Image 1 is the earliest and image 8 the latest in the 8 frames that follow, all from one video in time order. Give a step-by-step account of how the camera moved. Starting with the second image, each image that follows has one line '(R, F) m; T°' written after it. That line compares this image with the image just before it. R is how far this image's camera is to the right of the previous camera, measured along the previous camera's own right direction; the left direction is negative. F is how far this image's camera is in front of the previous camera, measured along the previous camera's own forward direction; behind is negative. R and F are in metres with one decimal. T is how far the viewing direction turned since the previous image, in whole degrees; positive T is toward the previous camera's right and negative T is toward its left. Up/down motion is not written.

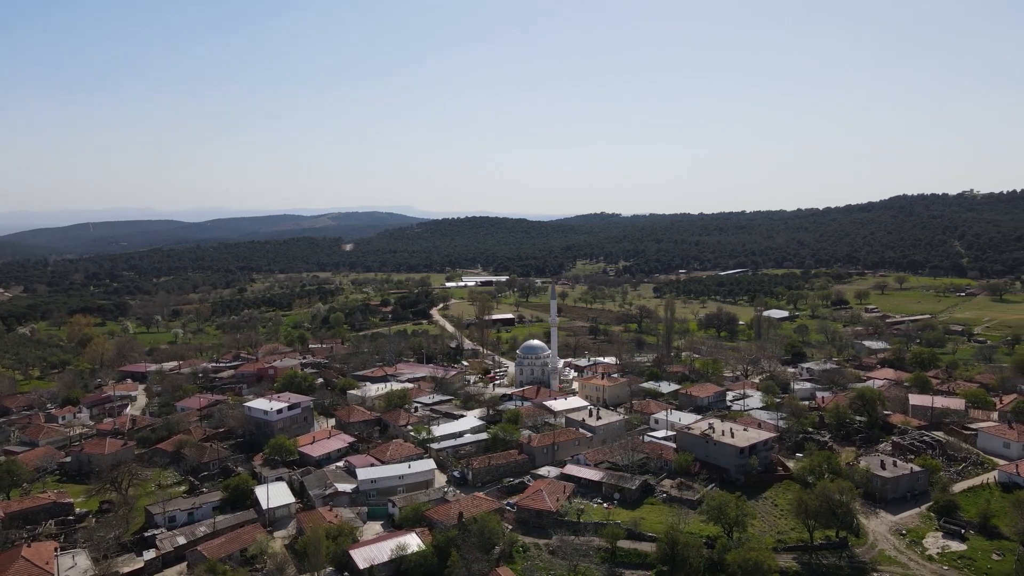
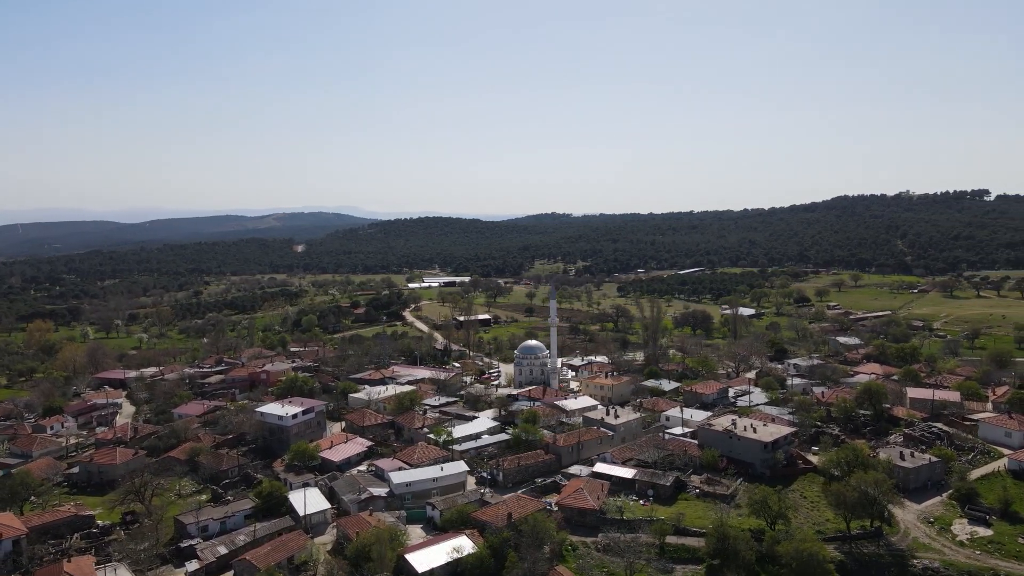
(-3.1, 0.0) m; +4°
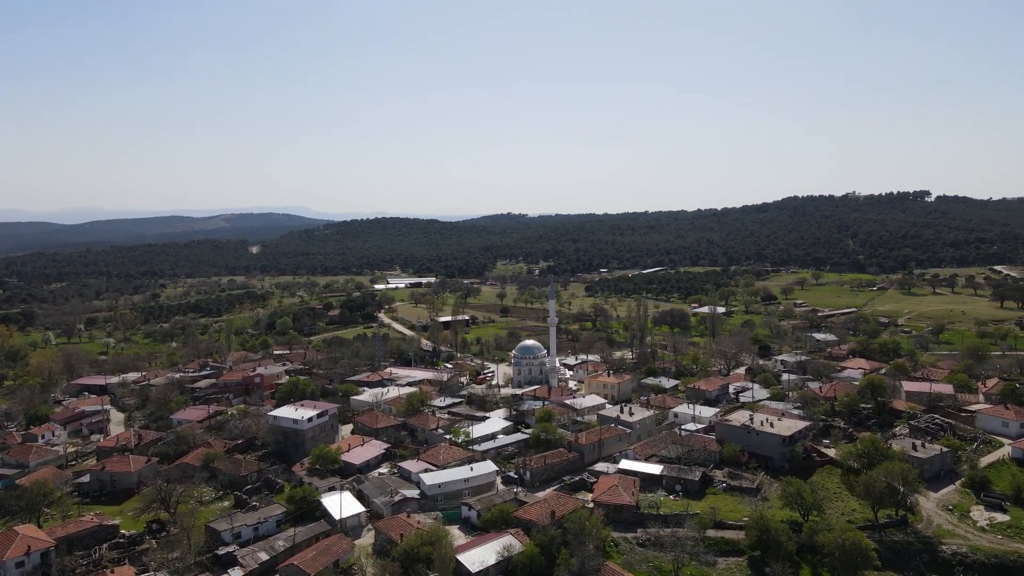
(-2.8, 0.0) m; +3°
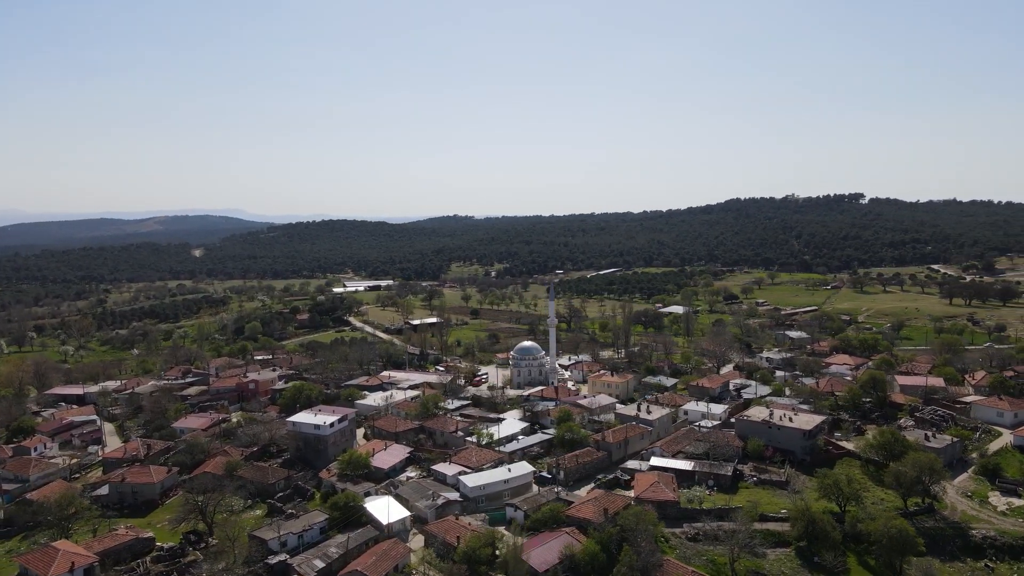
(-3.5, 0.0) m; +4°
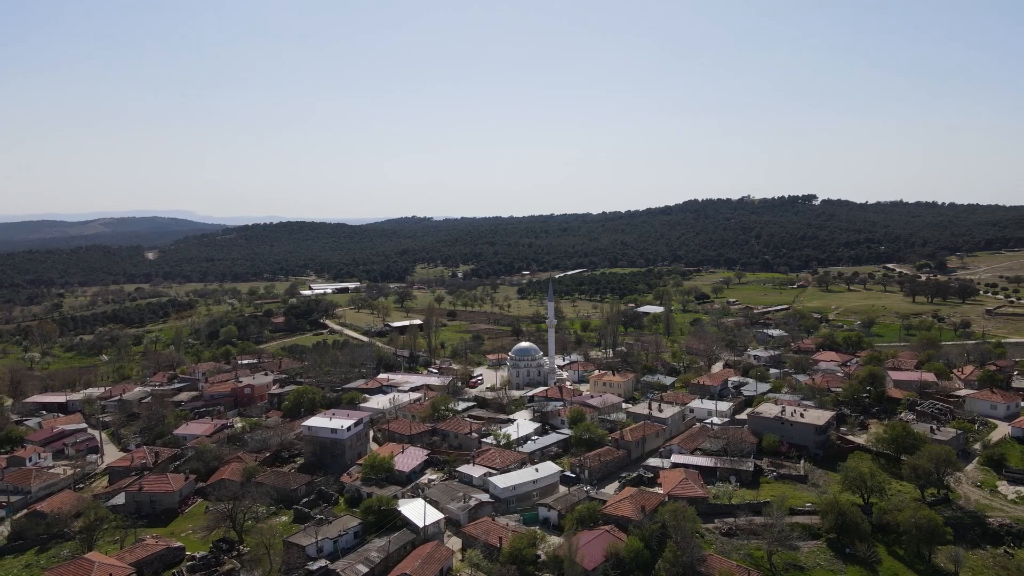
(-2.6, 0.0) m; +3°
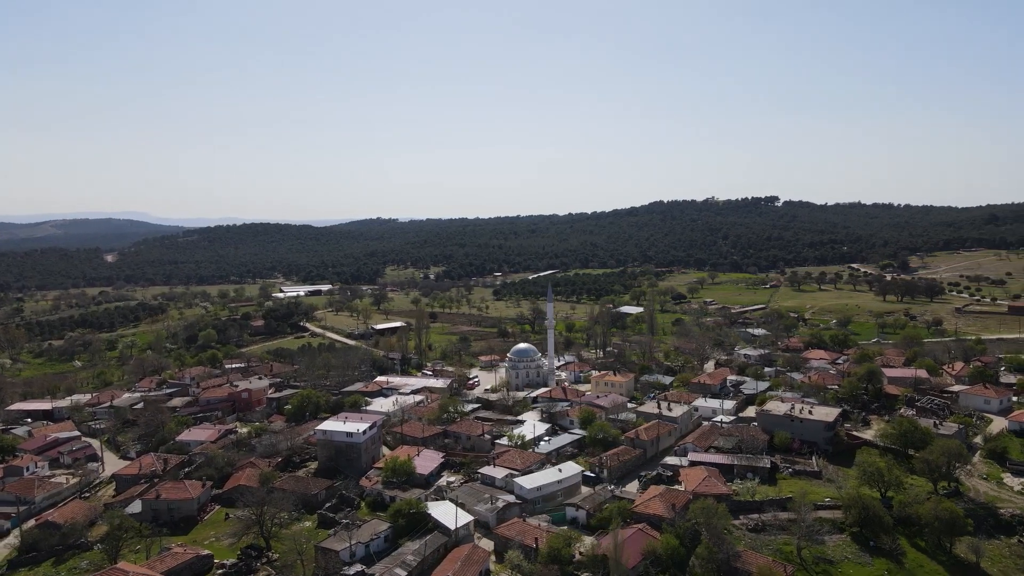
(-2.2, 0.0) m; +3°
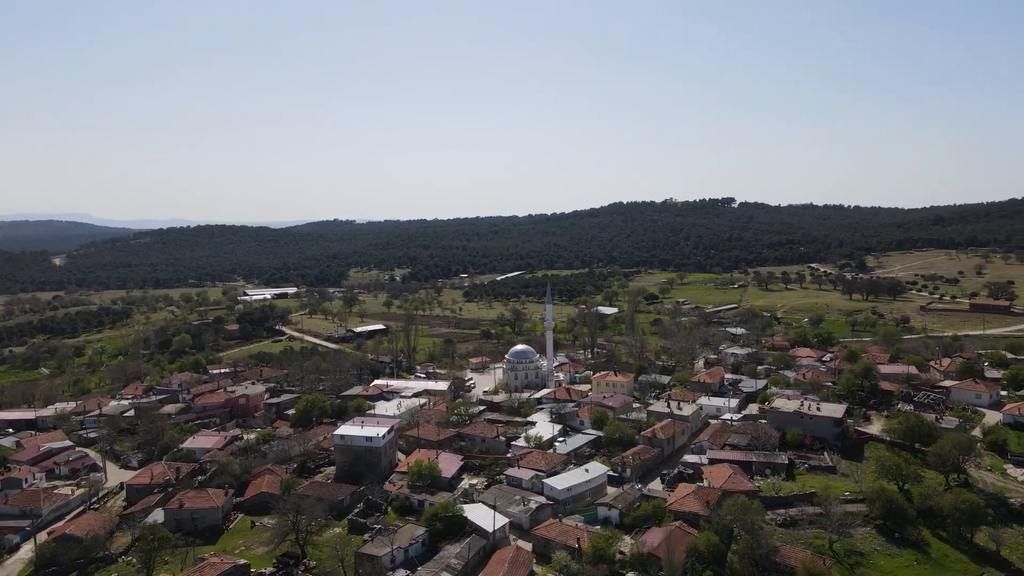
(-2.7, 0.0) m; +3°
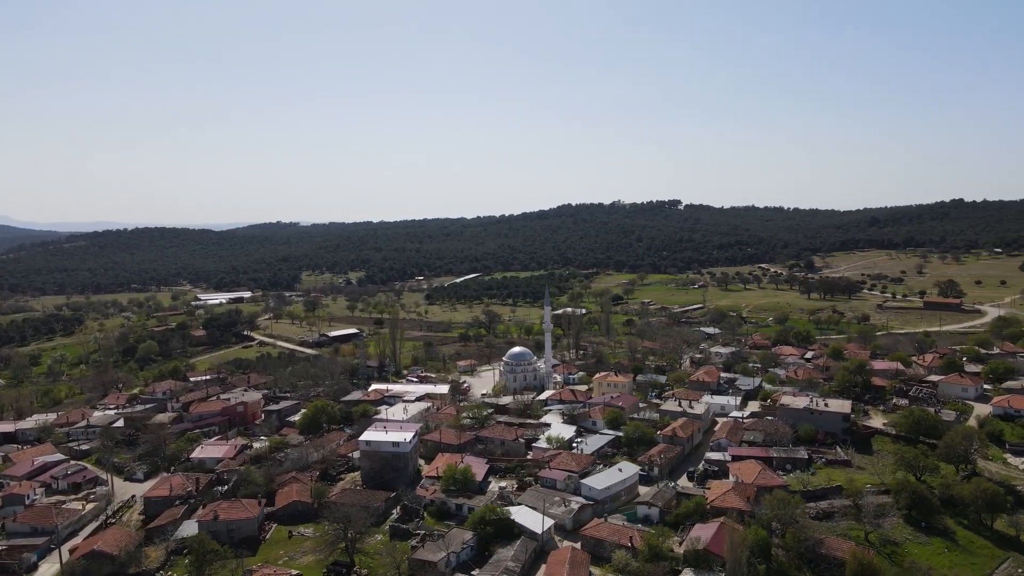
(-3.4, 0.0) m; +4°
